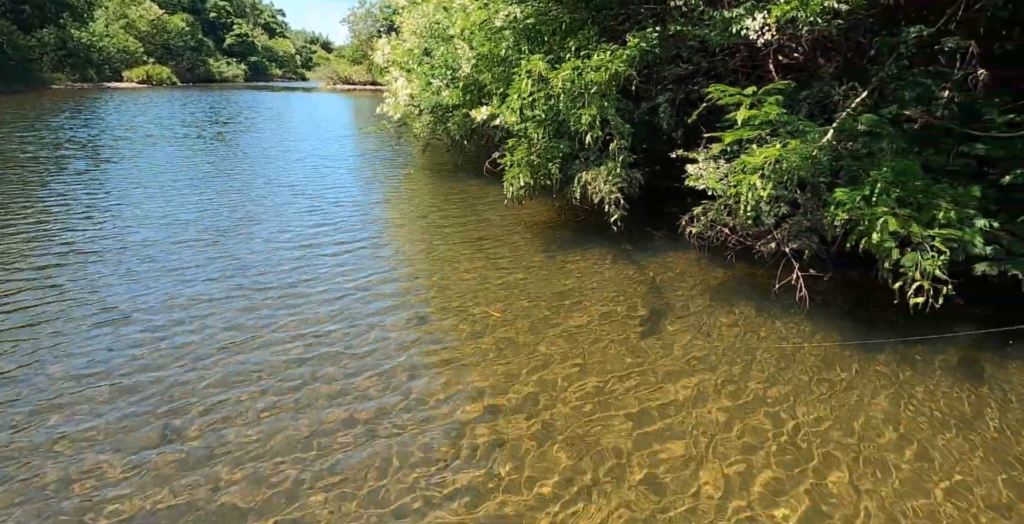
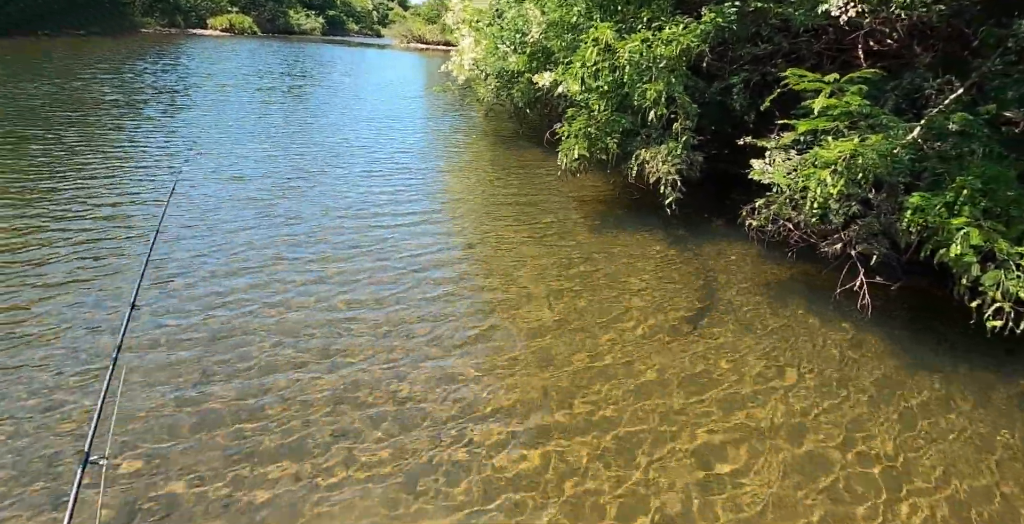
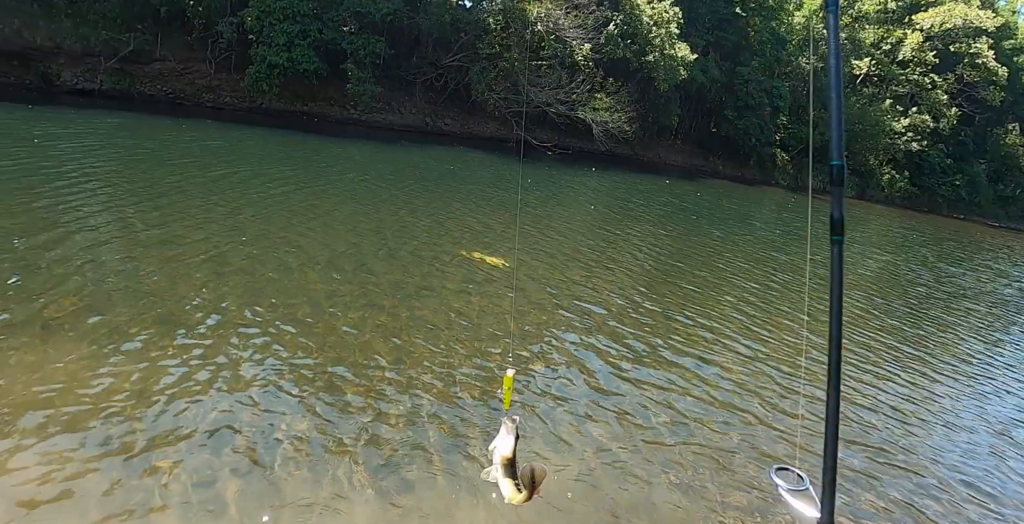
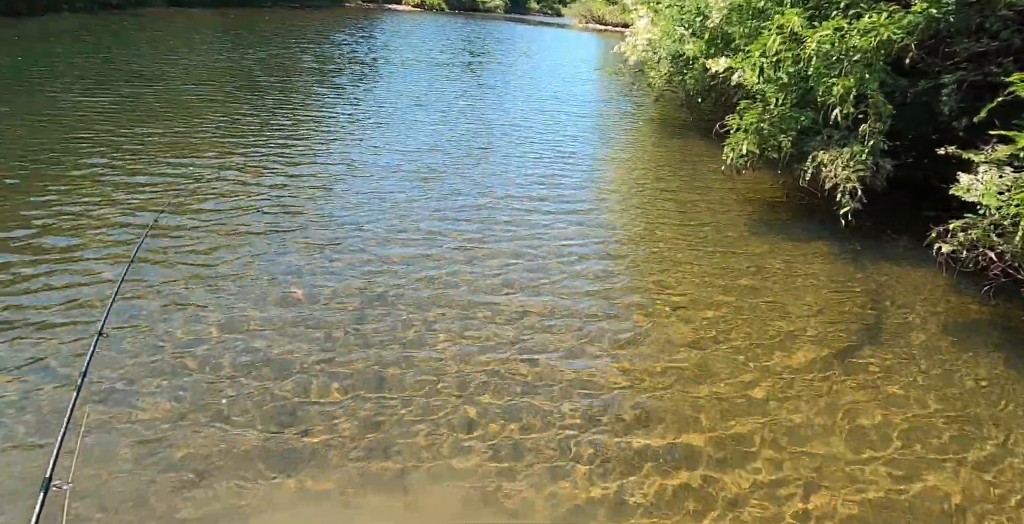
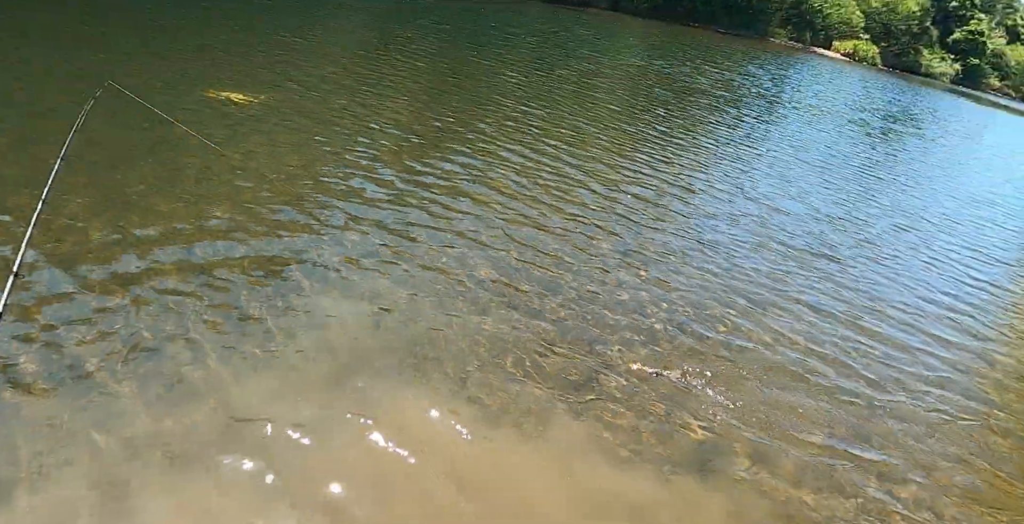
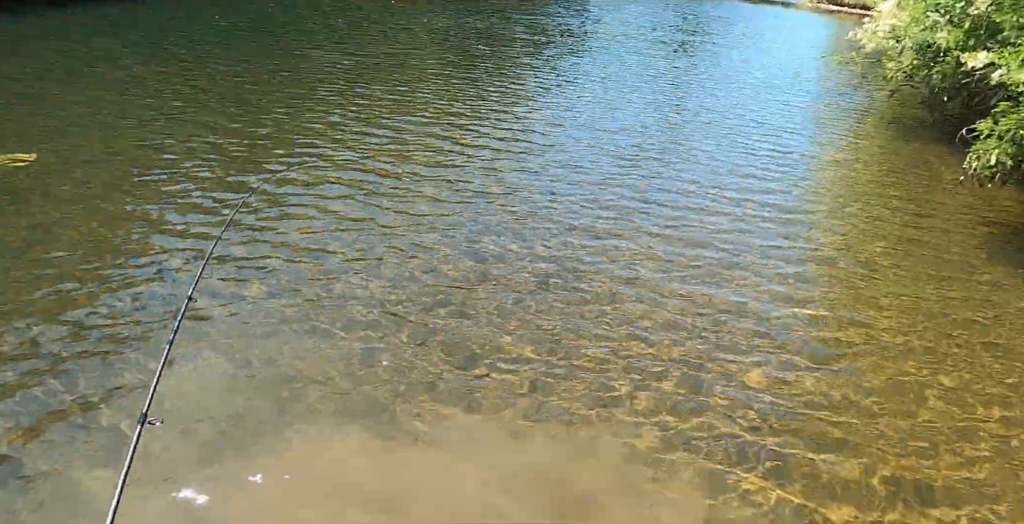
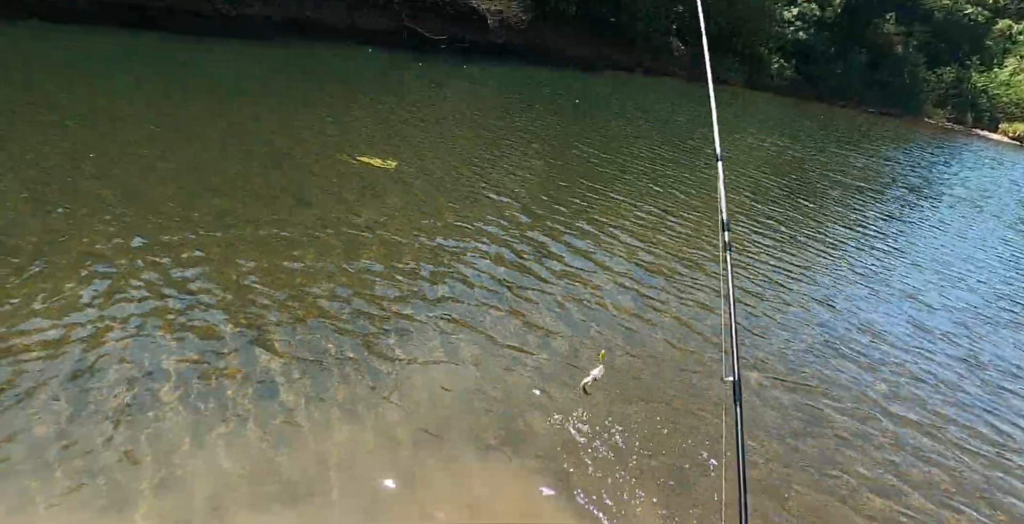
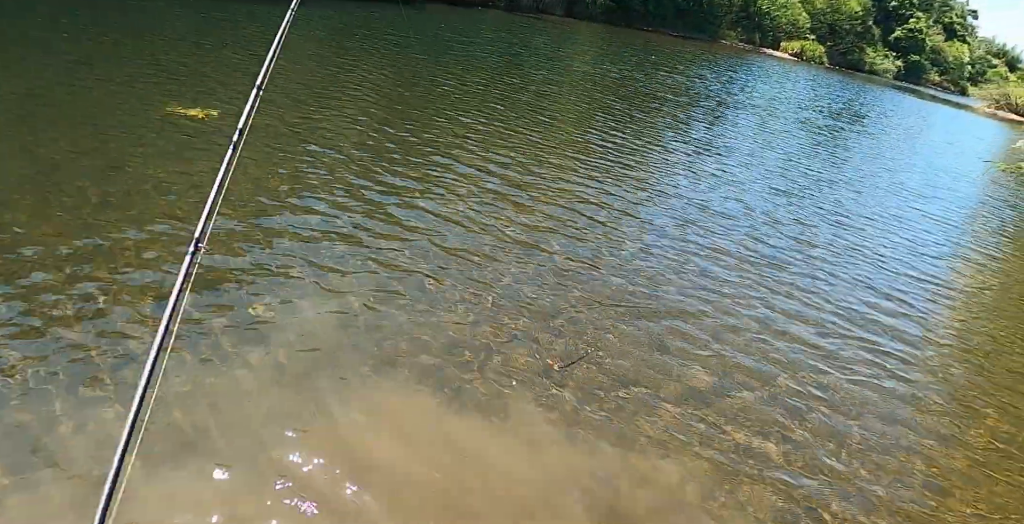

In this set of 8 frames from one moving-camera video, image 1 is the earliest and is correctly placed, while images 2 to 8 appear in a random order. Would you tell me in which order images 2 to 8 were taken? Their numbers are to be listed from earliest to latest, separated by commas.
2, 4, 6, 5, 8, 7, 3
